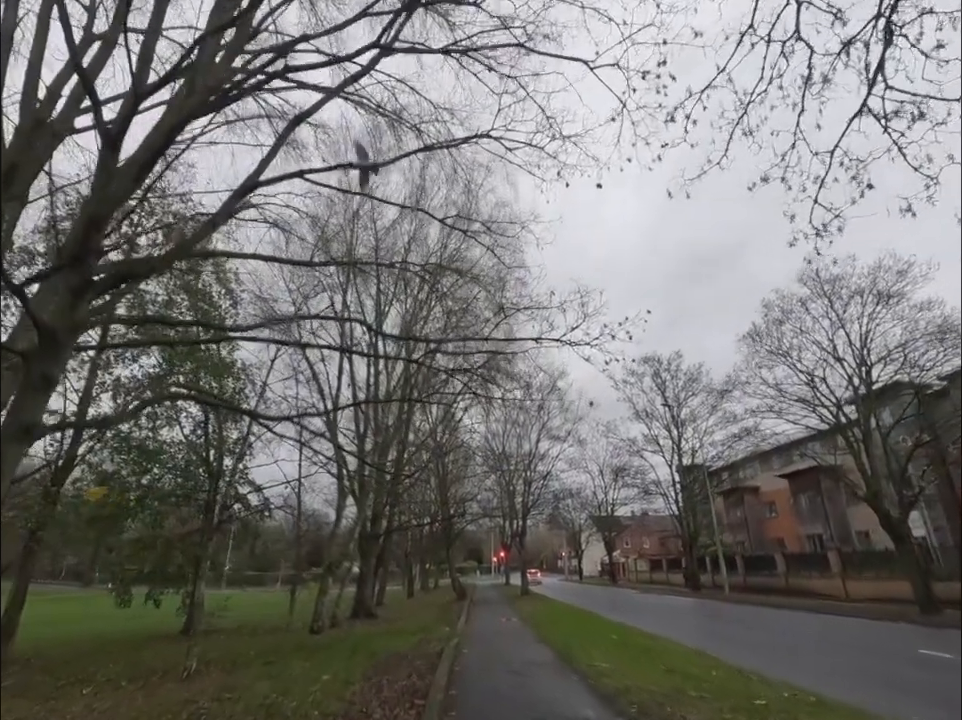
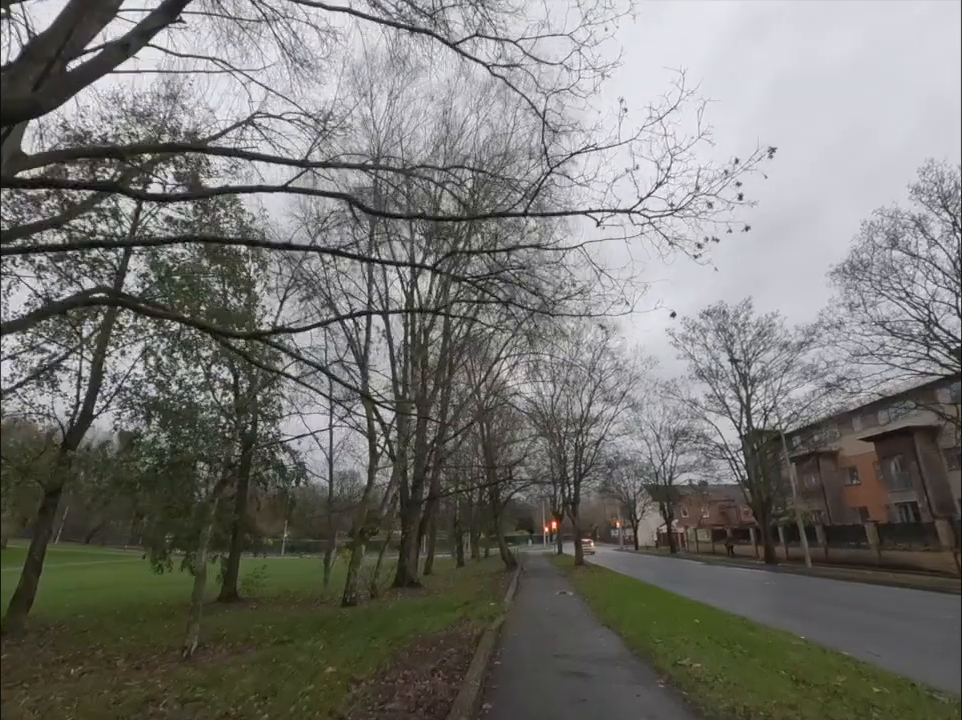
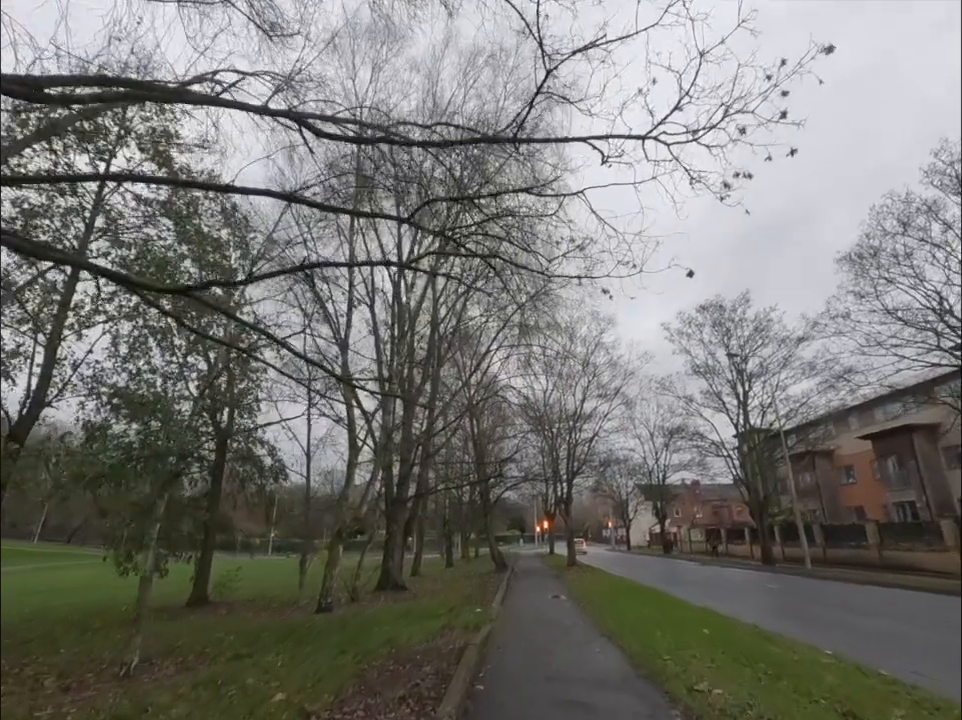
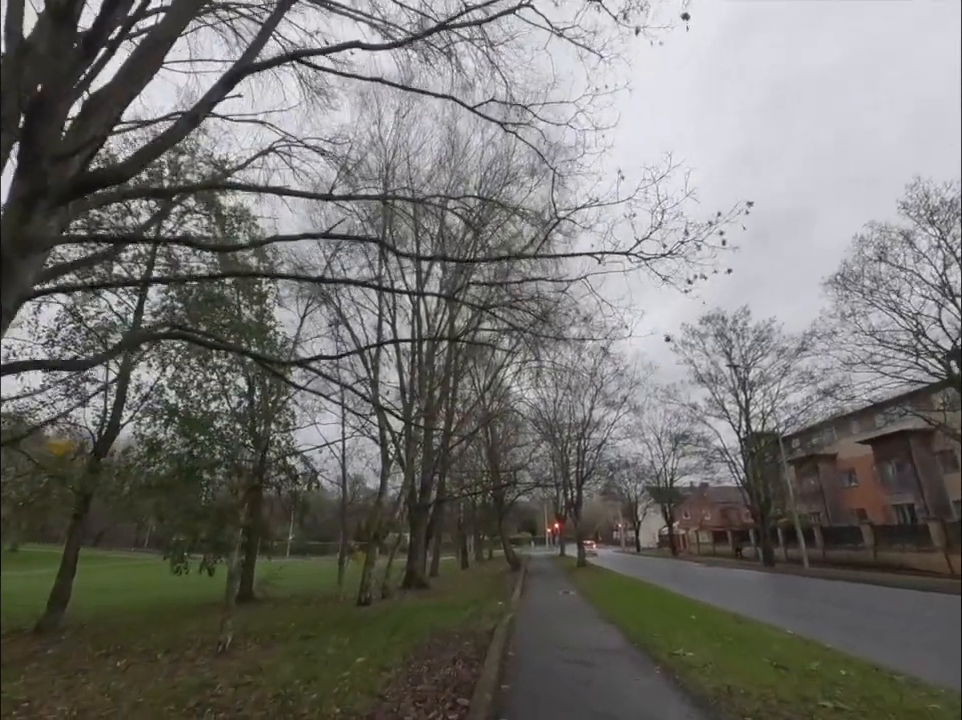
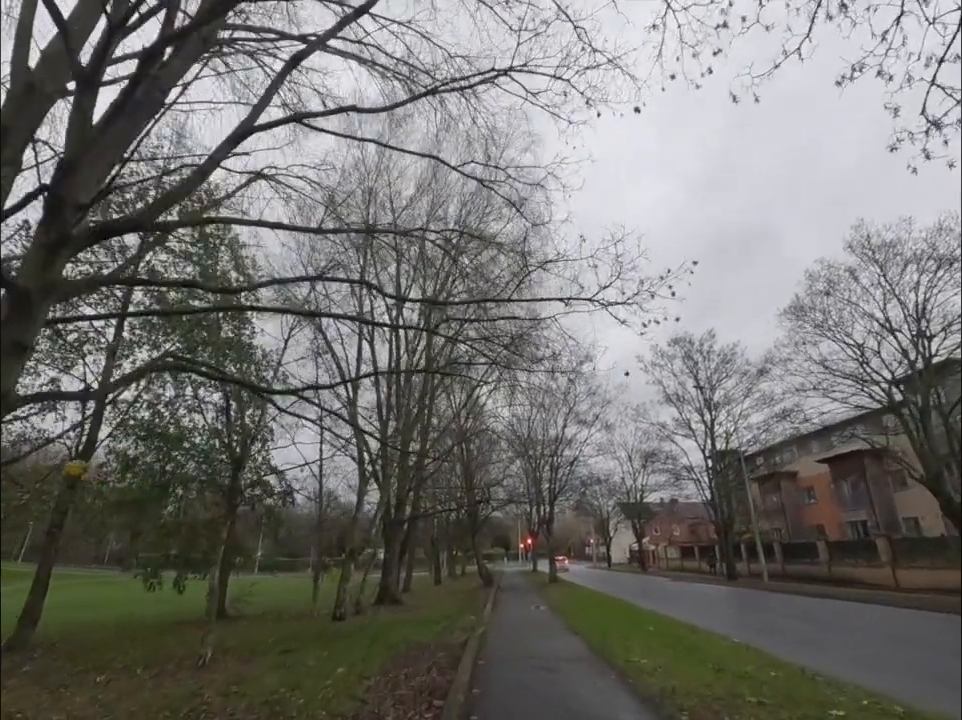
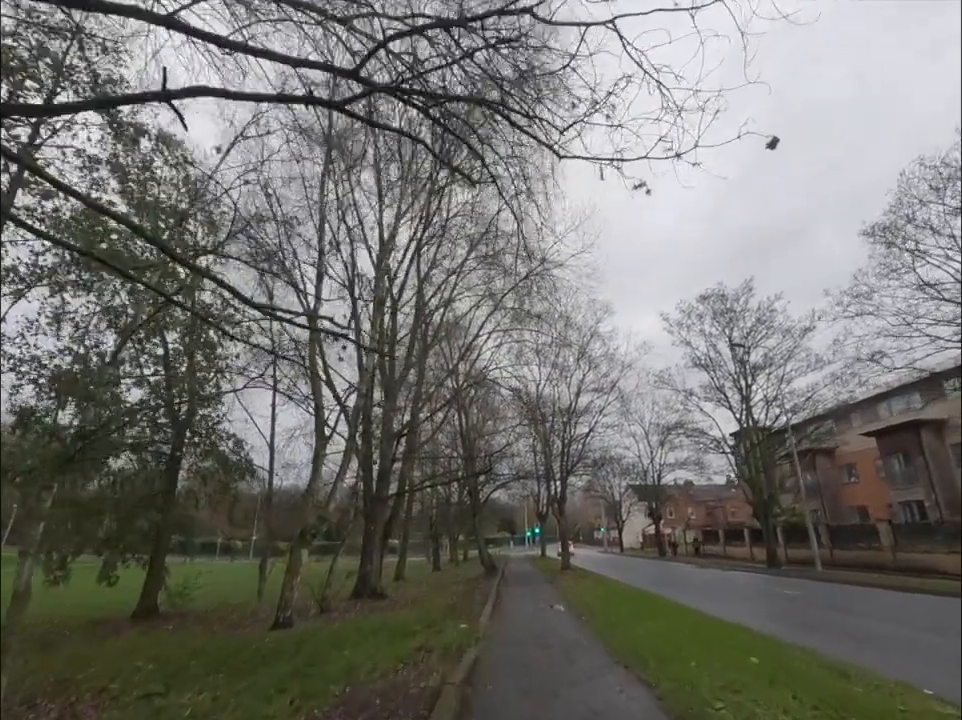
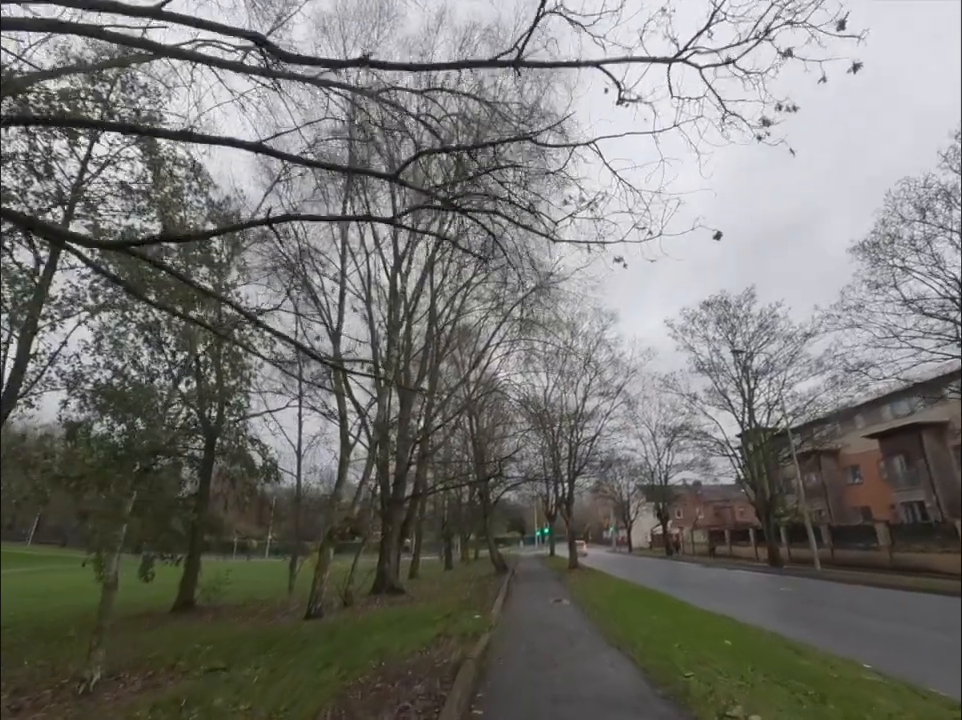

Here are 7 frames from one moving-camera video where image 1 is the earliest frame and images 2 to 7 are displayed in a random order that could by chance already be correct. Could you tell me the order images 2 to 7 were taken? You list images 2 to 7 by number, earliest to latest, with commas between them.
5, 4, 2, 3, 7, 6
